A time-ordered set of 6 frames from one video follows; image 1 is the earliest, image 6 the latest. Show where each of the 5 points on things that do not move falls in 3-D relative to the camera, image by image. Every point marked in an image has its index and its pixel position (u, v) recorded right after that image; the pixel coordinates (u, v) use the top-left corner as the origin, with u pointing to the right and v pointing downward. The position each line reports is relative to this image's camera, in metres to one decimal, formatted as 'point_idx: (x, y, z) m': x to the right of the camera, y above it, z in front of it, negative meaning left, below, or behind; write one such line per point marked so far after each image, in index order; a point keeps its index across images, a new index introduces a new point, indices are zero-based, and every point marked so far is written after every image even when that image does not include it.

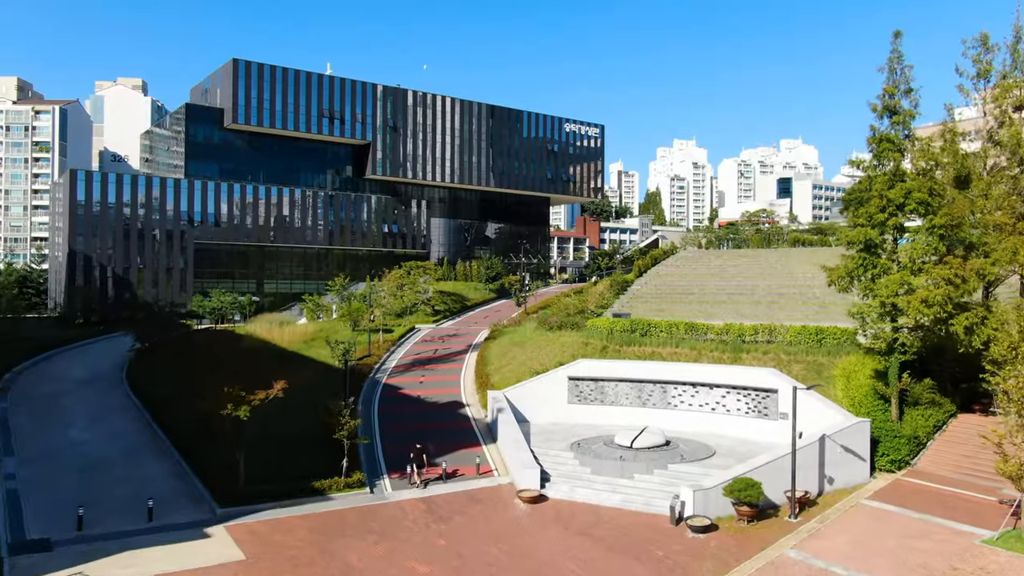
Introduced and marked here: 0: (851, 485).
0: (+7.5, -4.3, +19.4) m
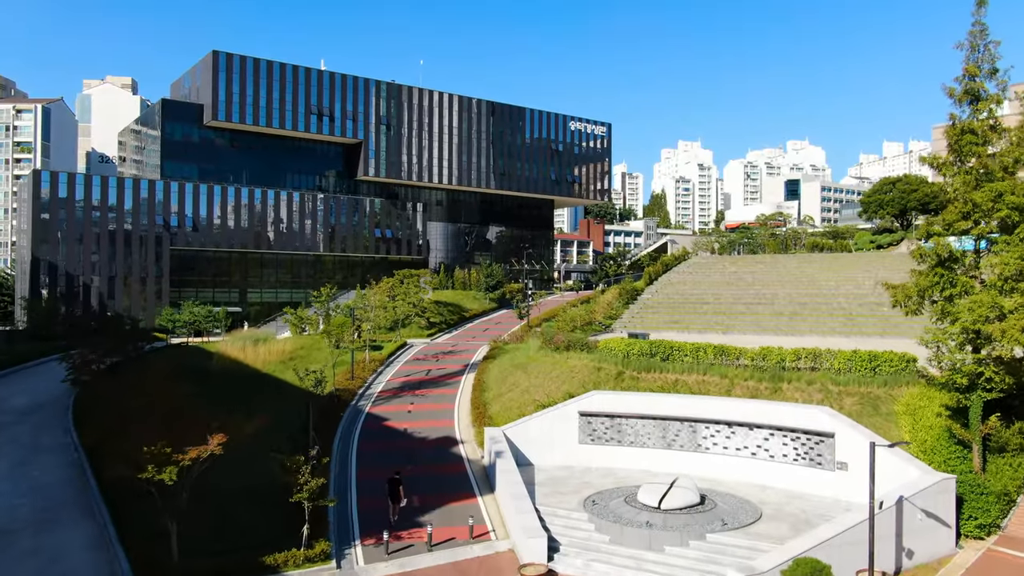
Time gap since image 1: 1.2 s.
0: (+7.5, -4.8, +15.6) m
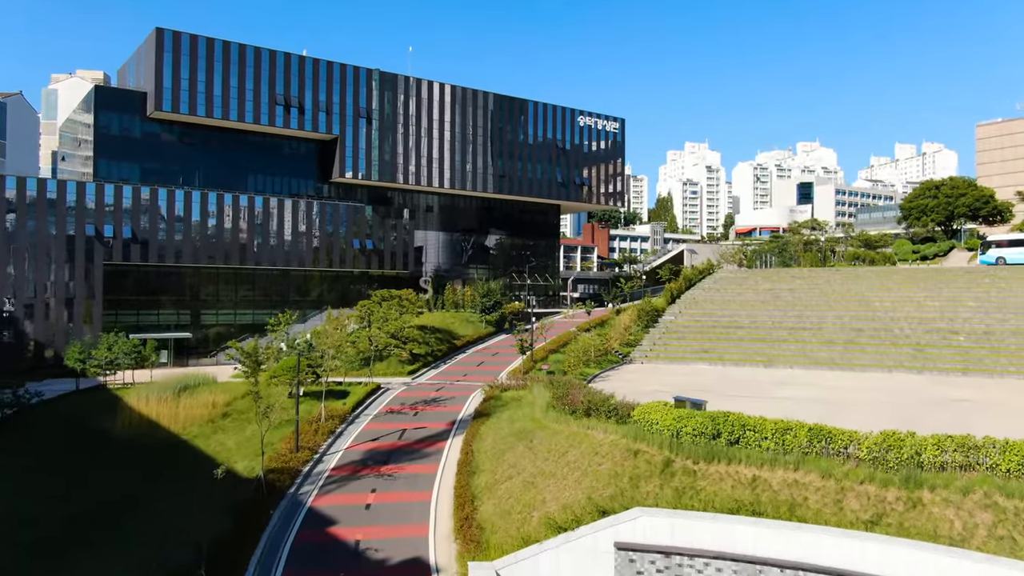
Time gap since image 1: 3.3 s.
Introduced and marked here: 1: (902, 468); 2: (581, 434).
0: (+7.4, -5.7, +8.0) m
1: (+6.7, -3.1, +15.2) m
2: (+1.5, -3.2, +19.8) m
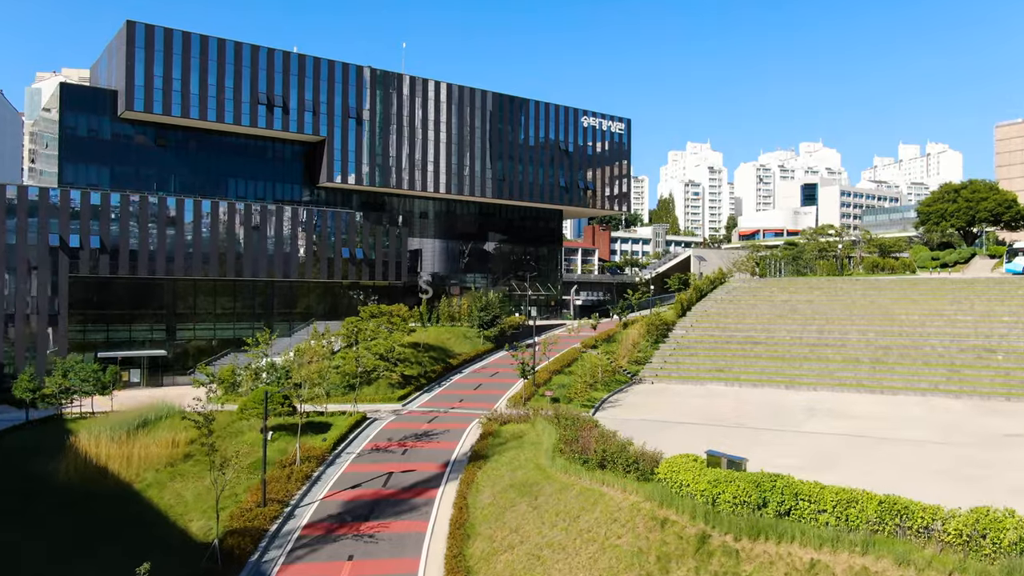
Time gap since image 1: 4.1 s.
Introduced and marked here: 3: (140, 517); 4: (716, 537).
0: (+7.5, -6.3, +5.0) m
1: (+6.7, -3.7, +12.2) m
2: (+1.6, -3.8, +16.8) m
3: (-7.8, -4.8, +18.6) m
4: (+3.2, -3.9, +13.9) m
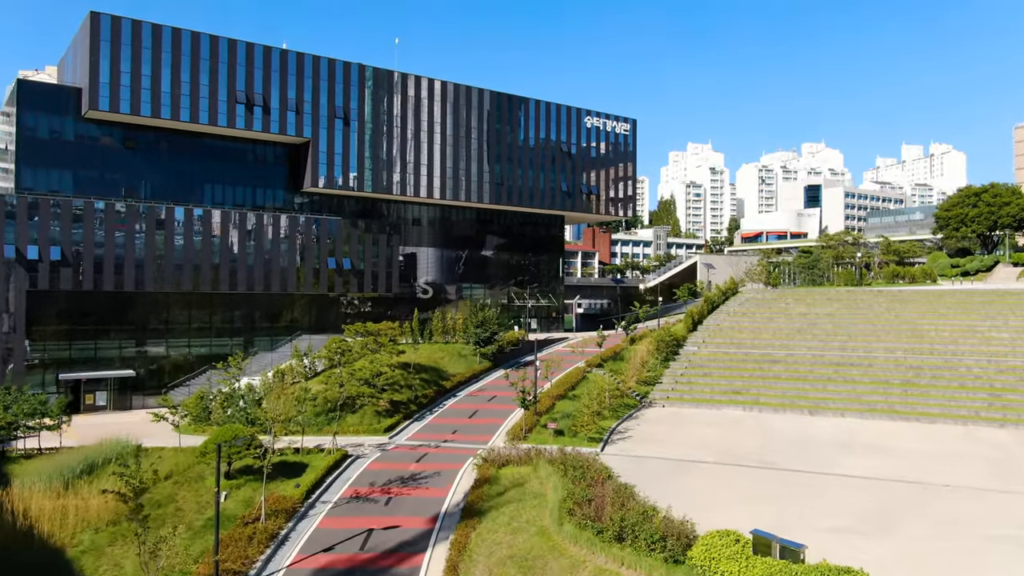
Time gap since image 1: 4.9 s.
0: (+7.5, -6.9, +2.0) m
1: (+6.7, -4.3, +9.2) m
2: (+1.6, -4.4, +13.7) m
3: (-7.8, -5.4, +15.6) m
4: (+3.2, -4.5, +10.9) m
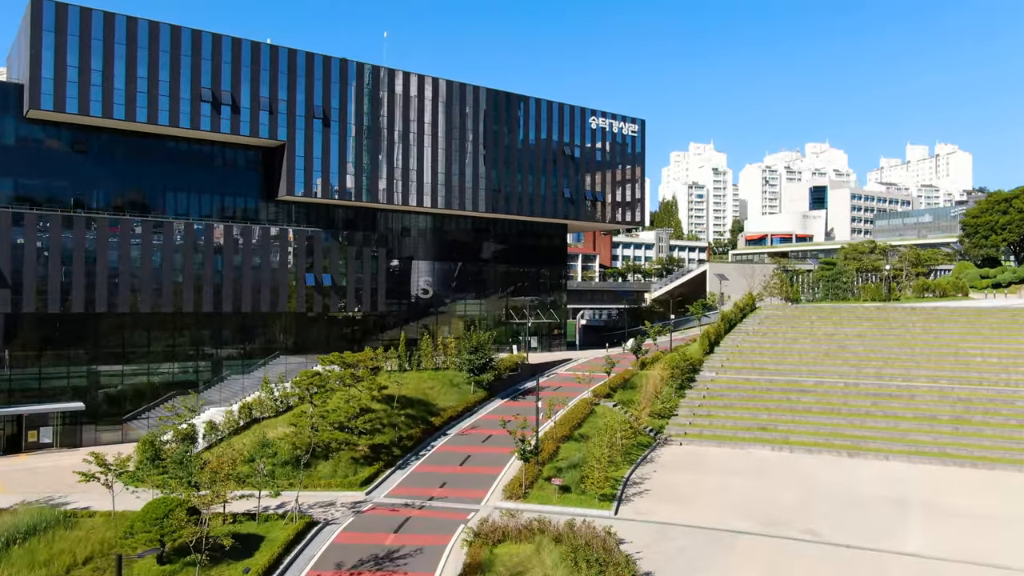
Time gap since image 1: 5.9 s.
0: (+7.5, -7.8, -1.9) m
1: (+6.7, -5.1, +5.2) m
2: (+1.5, -5.2, +9.8) m
3: (-7.9, -6.2, +11.6) m
4: (+3.2, -5.3, +7.0) m
